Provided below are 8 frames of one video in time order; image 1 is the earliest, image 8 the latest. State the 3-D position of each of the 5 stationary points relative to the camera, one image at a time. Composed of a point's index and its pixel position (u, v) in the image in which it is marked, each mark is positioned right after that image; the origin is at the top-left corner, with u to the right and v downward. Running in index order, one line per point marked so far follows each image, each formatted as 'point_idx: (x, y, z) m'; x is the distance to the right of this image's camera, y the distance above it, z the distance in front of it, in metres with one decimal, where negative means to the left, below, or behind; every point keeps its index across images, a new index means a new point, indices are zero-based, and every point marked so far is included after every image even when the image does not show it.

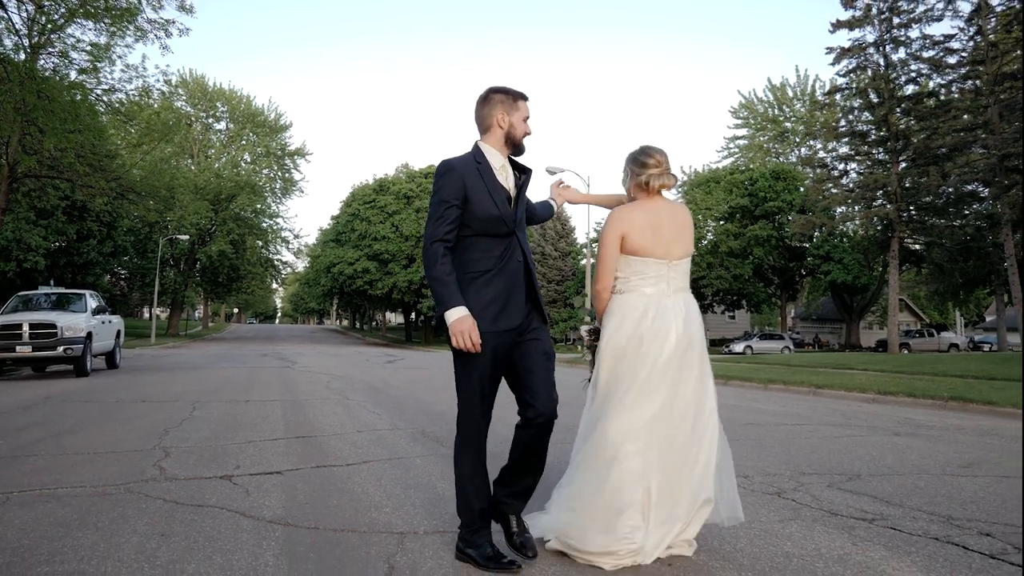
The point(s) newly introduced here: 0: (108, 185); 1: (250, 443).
0: (-9.4, +2.4, +18.6) m
1: (-2.2, -1.3, +6.5) m
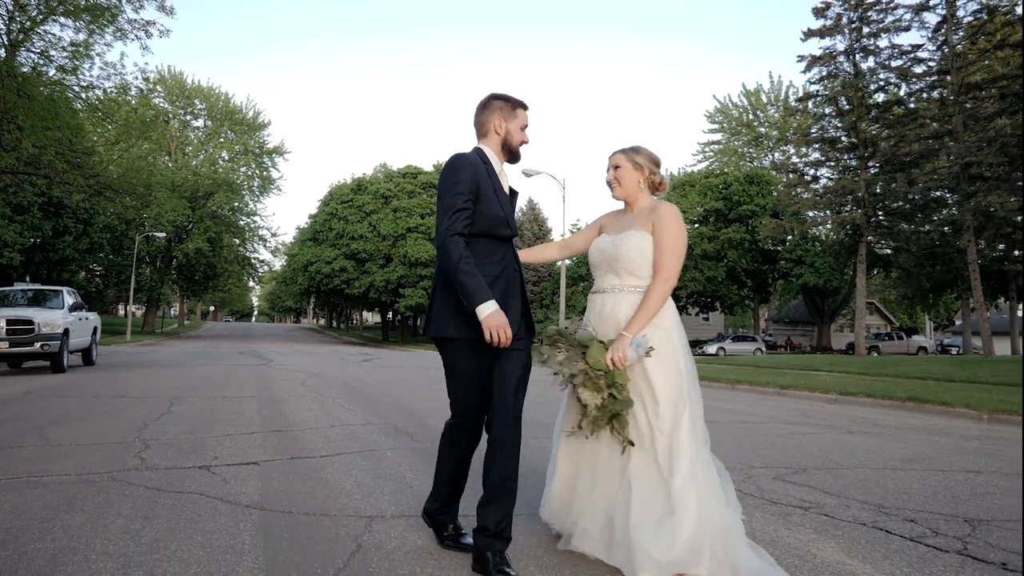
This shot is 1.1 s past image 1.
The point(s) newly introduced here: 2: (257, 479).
0: (-10.0, +2.5, +18.7) m
1: (-2.4, -1.3, +6.8) m
2: (-1.6, -1.2, +4.8) m
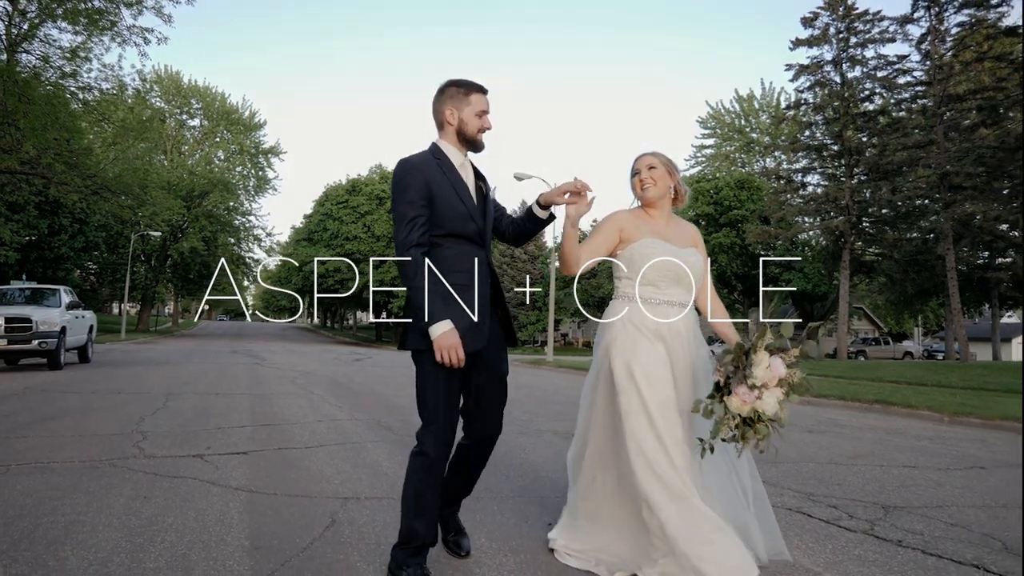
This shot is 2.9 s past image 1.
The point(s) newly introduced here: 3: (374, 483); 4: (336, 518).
0: (-10.3, +2.5, +19.1) m
1: (-2.7, -1.3, +7.2) m
2: (-1.8, -1.2, +5.3) m
3: (-0.8, -1.2, +4.9) m
4: (-0.9, -1.2, +4.0) m
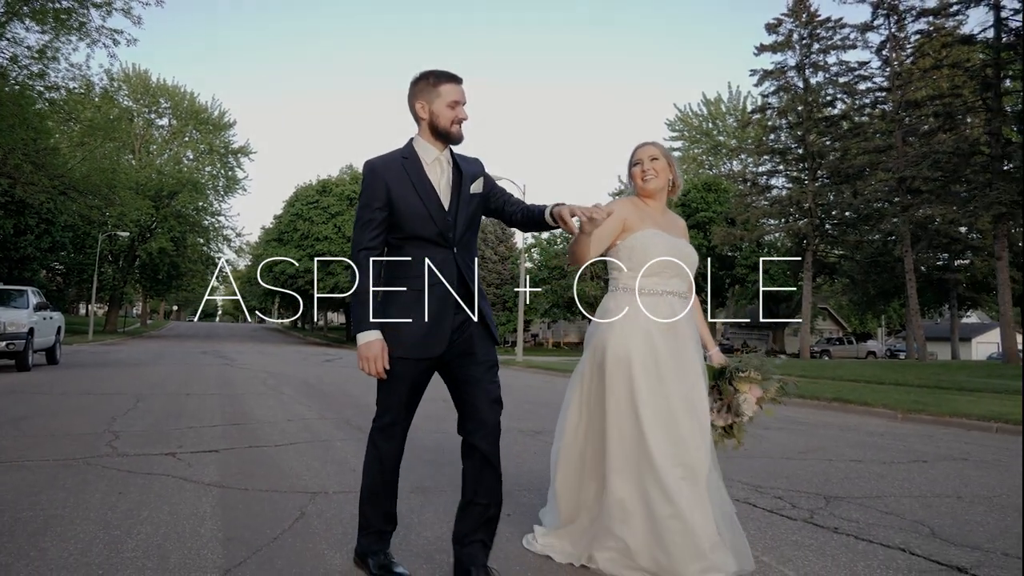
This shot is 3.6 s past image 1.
0: (-11.0, +2.5, +18.9) m
1: (-3.0, -1.3, +7.4) m
2: (-2.0, -1.2, +5.5) m
3: (-1.1, -1.2, +5.1) m
4: (-1.1, -1.2, +4.2) m
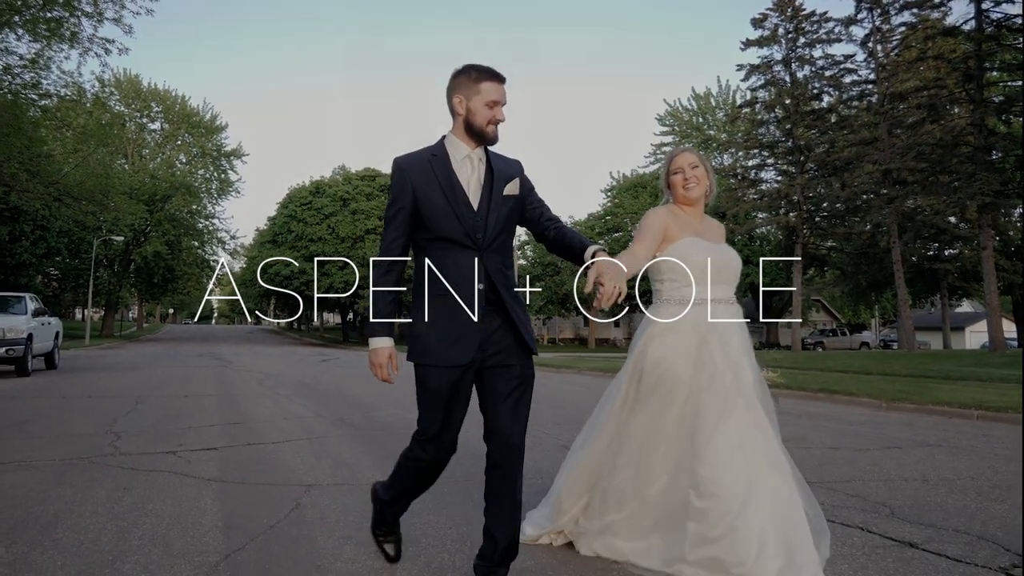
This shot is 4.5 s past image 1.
0: (-11.2, +2.4, +19.1) m
1: (-3.1, -1.4, +7.6) m
2: (-2.1, -1.2, +5.7) m
3: (-1.2, -1.2, +5.3) m
4: (-1.2, -1.2, +4.5) m
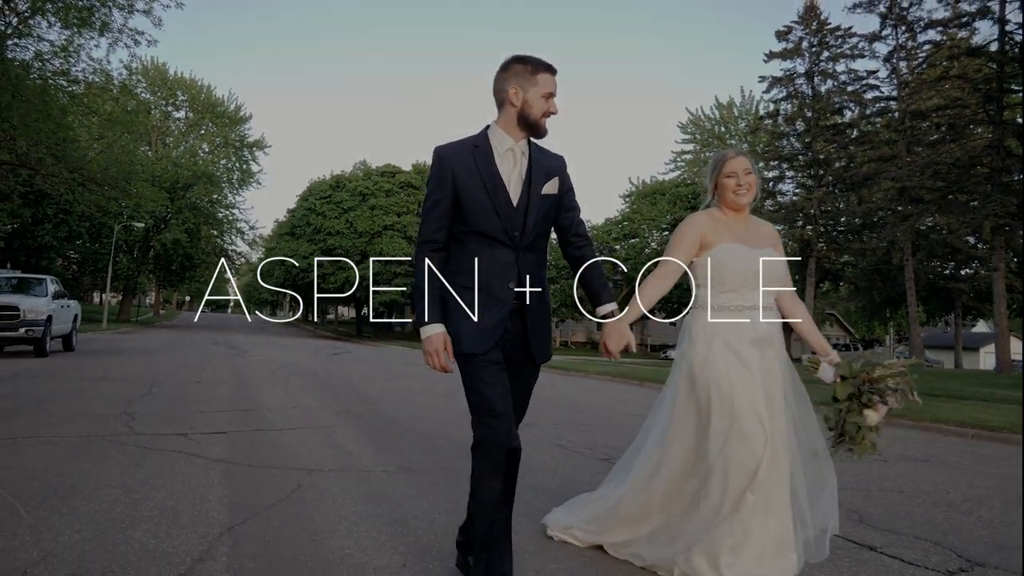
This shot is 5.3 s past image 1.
0: (-10.8, +2.8, +19.6) m
1: (-3.1, -1.2, +7.9) m
2: (-2.2, -1.2, +6.0) m
3: (-1.2, -1.2, +5.6) m
4: (-1.2, -1.2, +4.7) m
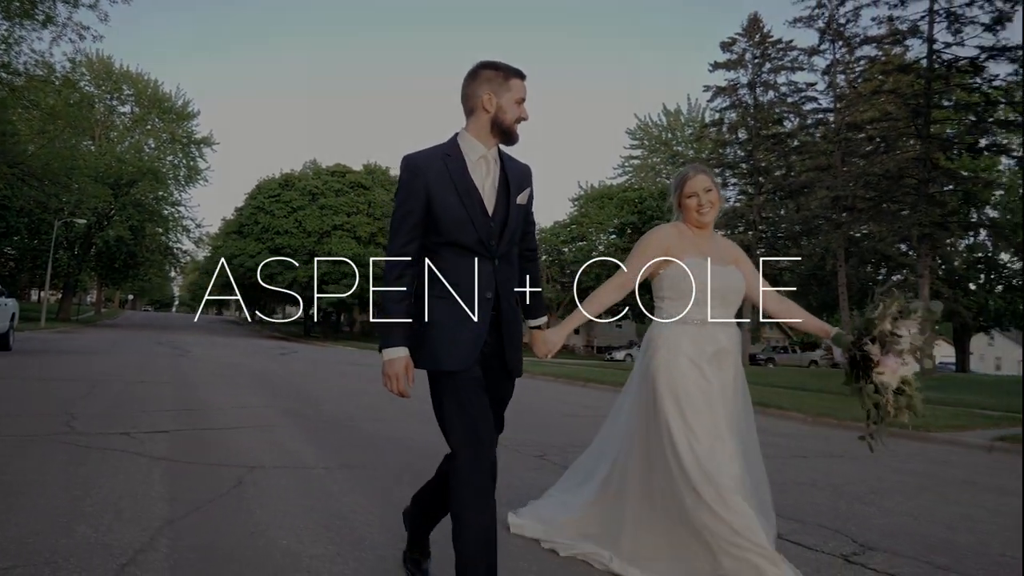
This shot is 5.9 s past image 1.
0: (-12.1, +2.8, +19.2) m
1: (-3.7, -1.3, +8.0) m
2: (-2.7, -1.2, +6.1) m
3: (-1.7, -1.2, +5.8) m
4: (-1.7, -1.2, +4.9) m
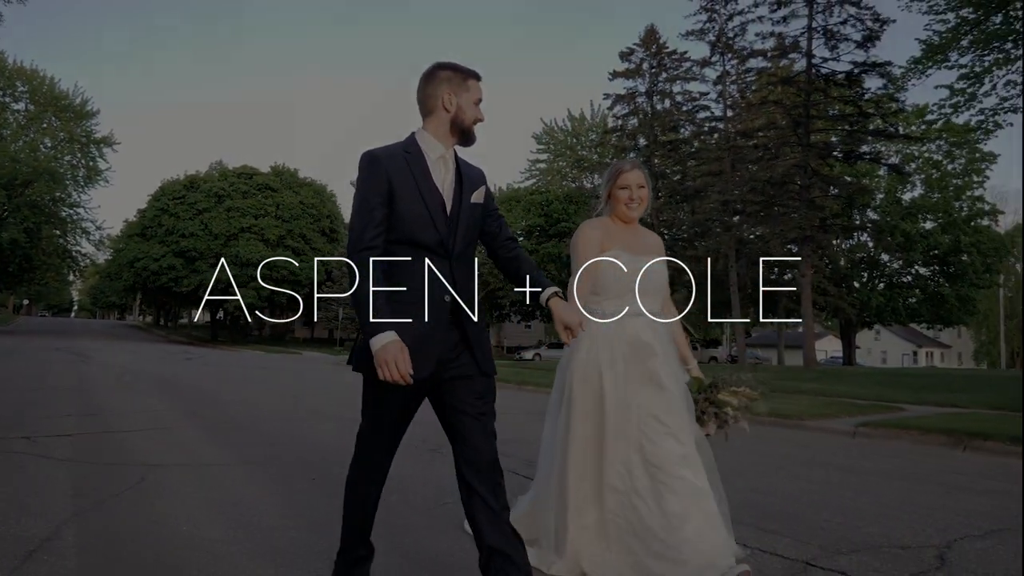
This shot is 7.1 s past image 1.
0: (-14.3, +2.7, +18.4) m
1: (-4.8, -1.3, +8.2) m
2: (-3.6, -1.3, +6.4) m
3: (-2.6, -1.3, +6.2) m
4: (-2.5, -1.3, +5.3) m
